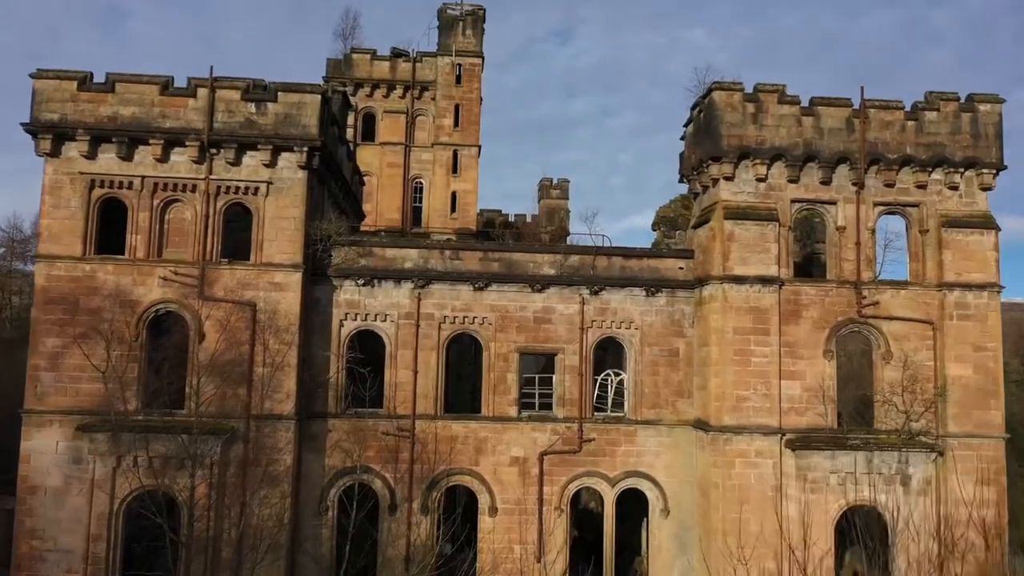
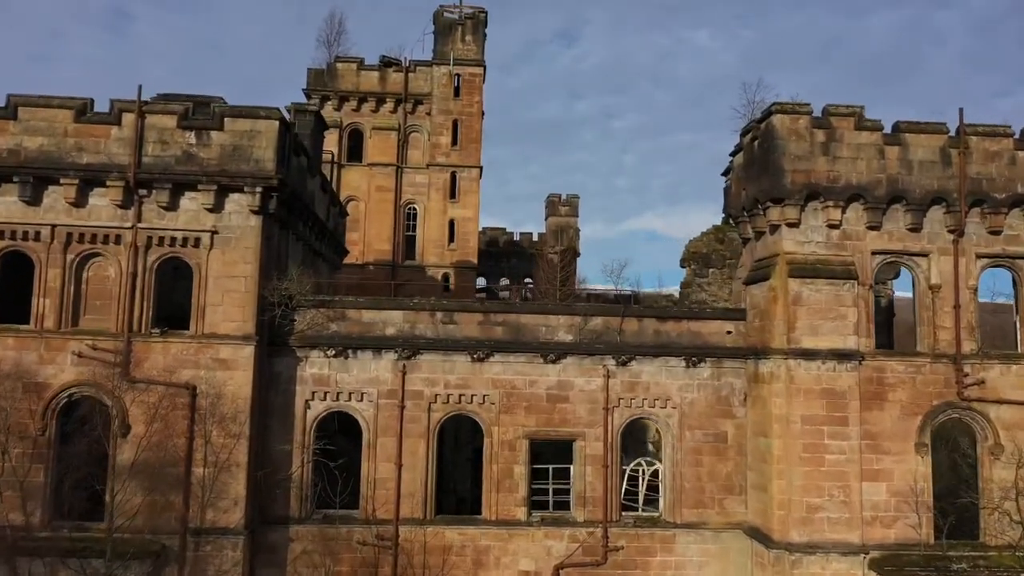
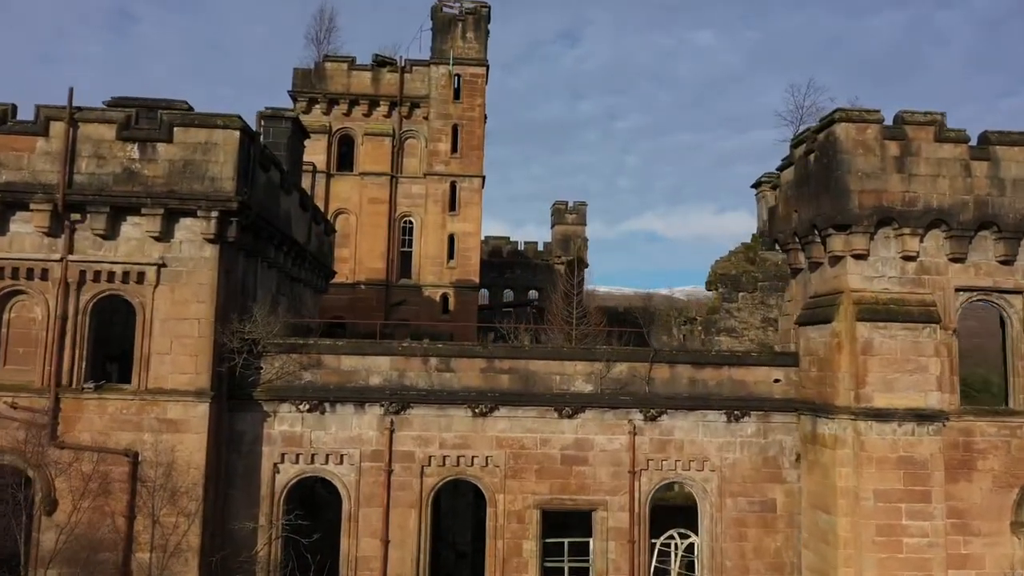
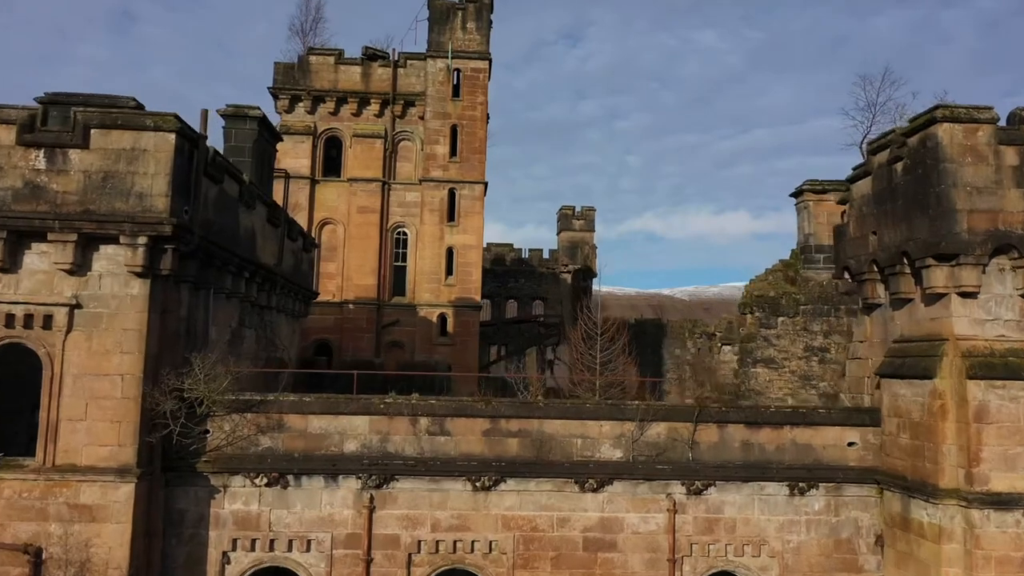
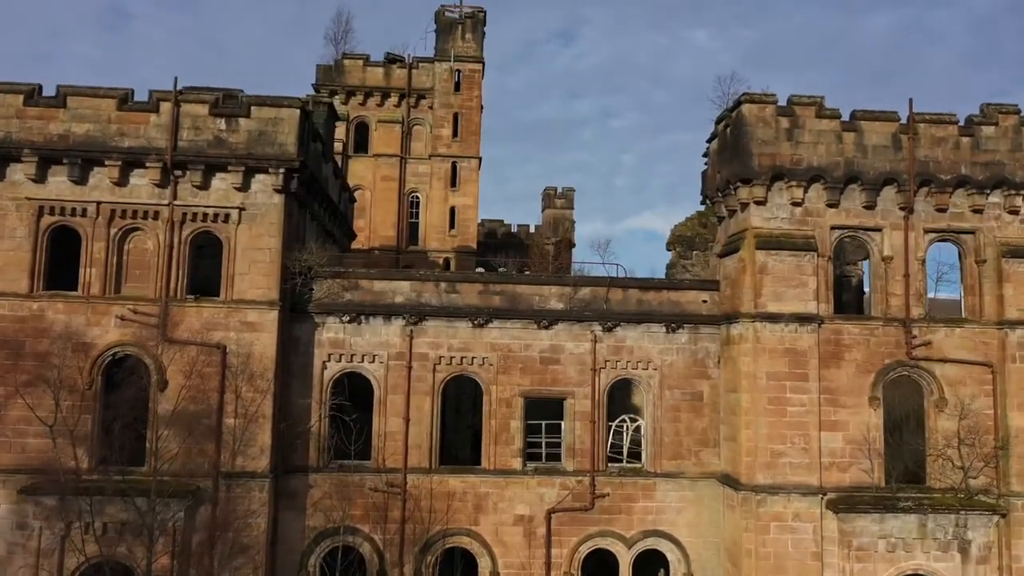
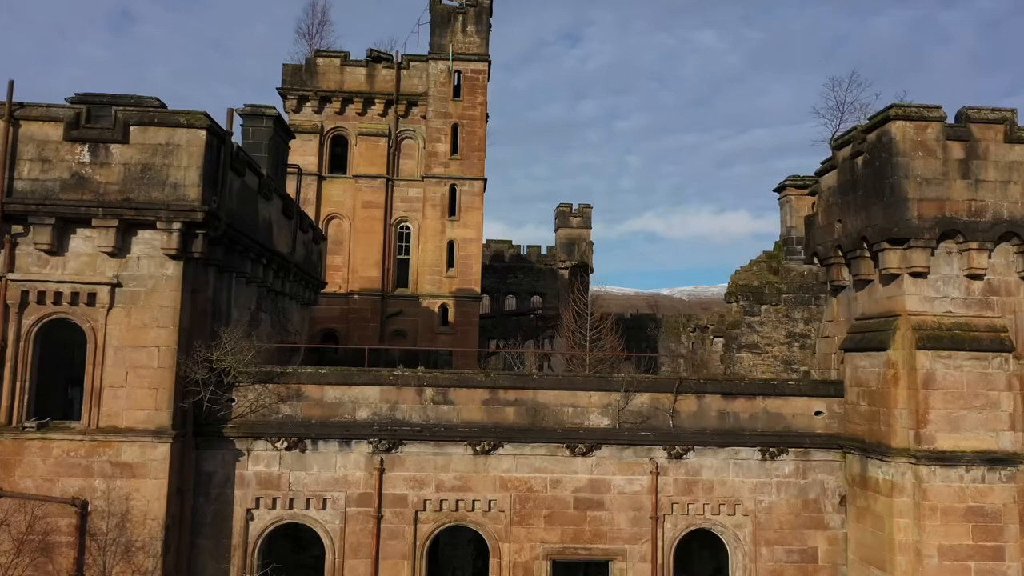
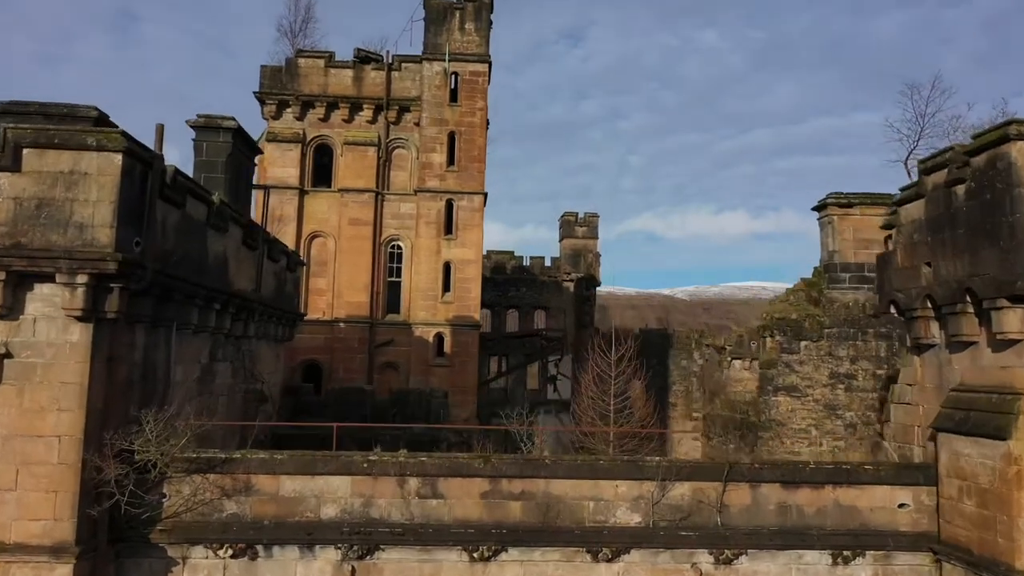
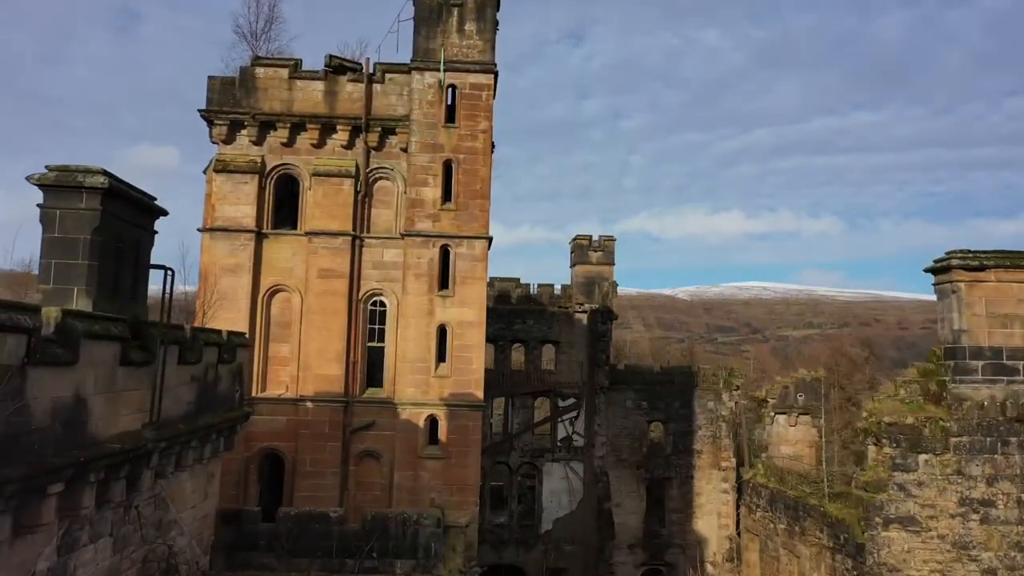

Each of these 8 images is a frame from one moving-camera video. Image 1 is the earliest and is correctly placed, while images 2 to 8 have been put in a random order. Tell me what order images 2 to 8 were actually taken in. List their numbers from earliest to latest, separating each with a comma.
5, 2, 3, 6, 4, 7, 8
